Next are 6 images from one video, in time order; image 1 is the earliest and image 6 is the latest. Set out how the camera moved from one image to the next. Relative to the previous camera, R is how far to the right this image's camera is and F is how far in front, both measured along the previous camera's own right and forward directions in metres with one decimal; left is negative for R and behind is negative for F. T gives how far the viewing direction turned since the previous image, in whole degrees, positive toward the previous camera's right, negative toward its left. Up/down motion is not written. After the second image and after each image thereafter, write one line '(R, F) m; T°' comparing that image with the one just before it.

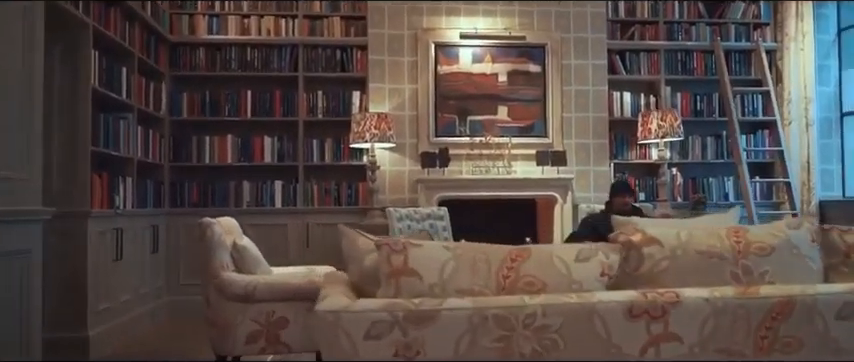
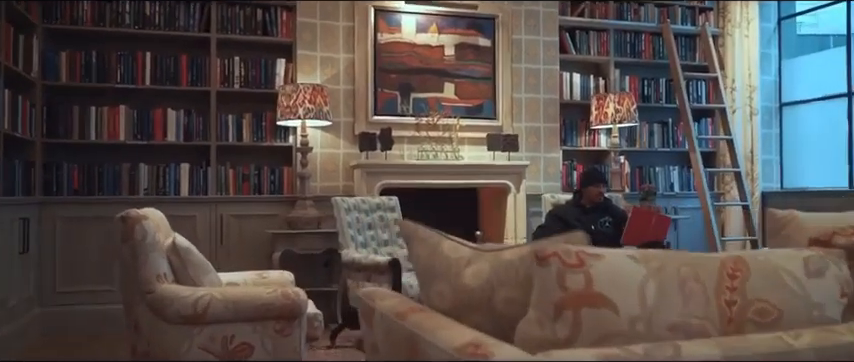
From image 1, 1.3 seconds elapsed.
(-0.6, +0.8) m; +11°
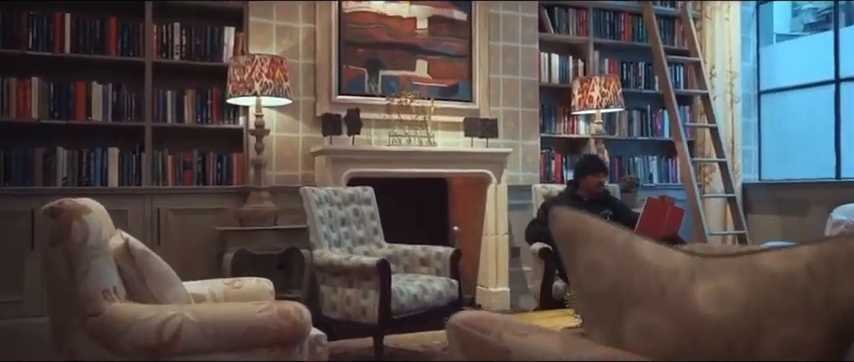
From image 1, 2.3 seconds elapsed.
(-0.3, +0.6) m; +7°
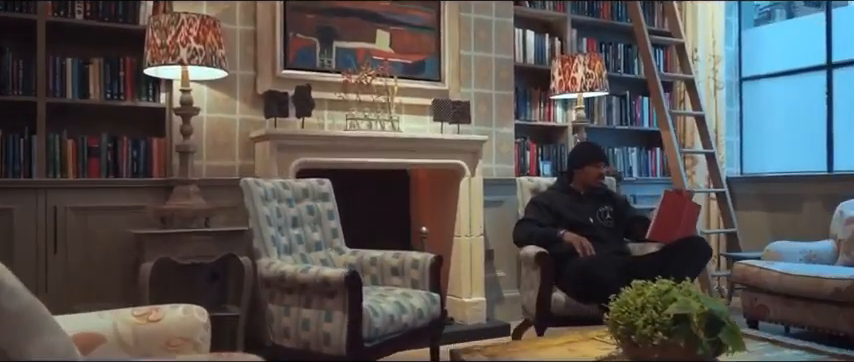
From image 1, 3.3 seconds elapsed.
(-0.2, +0.7) m; +6°
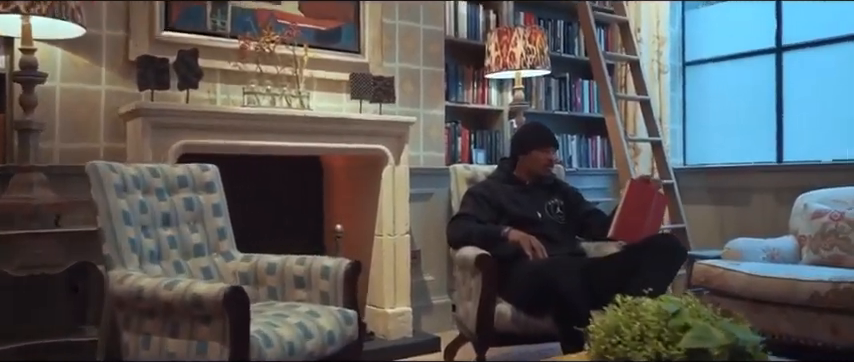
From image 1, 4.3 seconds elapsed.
(0.0, +0.6) m; +6°
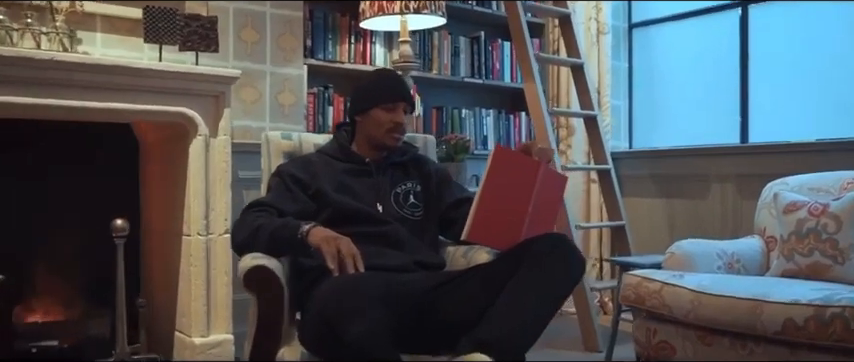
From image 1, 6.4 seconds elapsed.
(+0.5, +1.0) m; +2°
